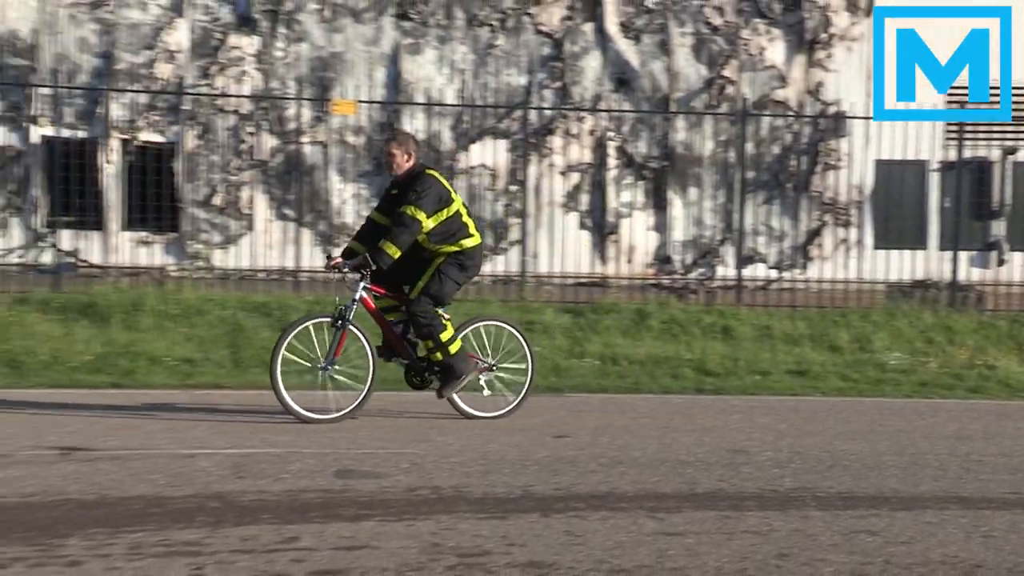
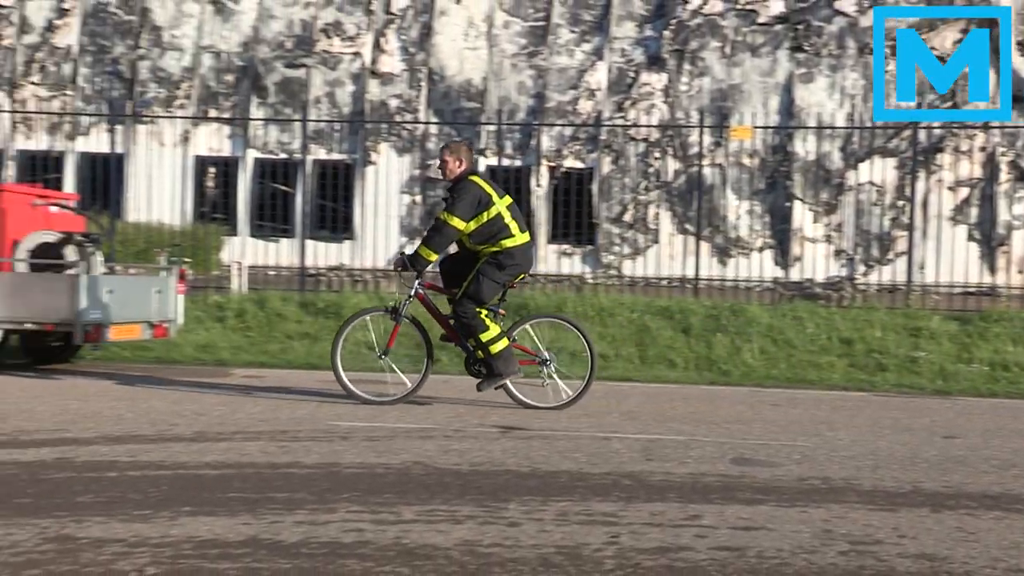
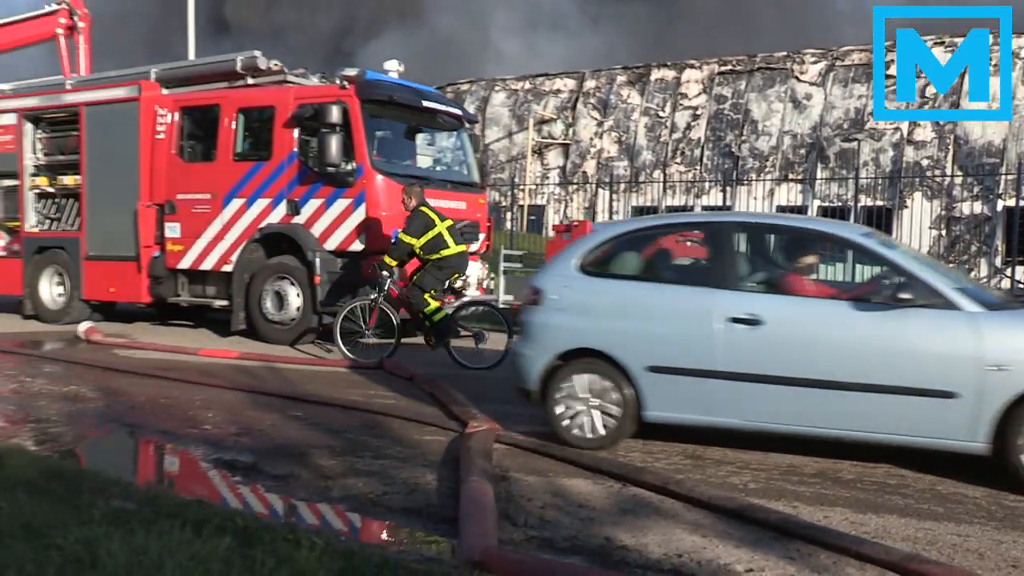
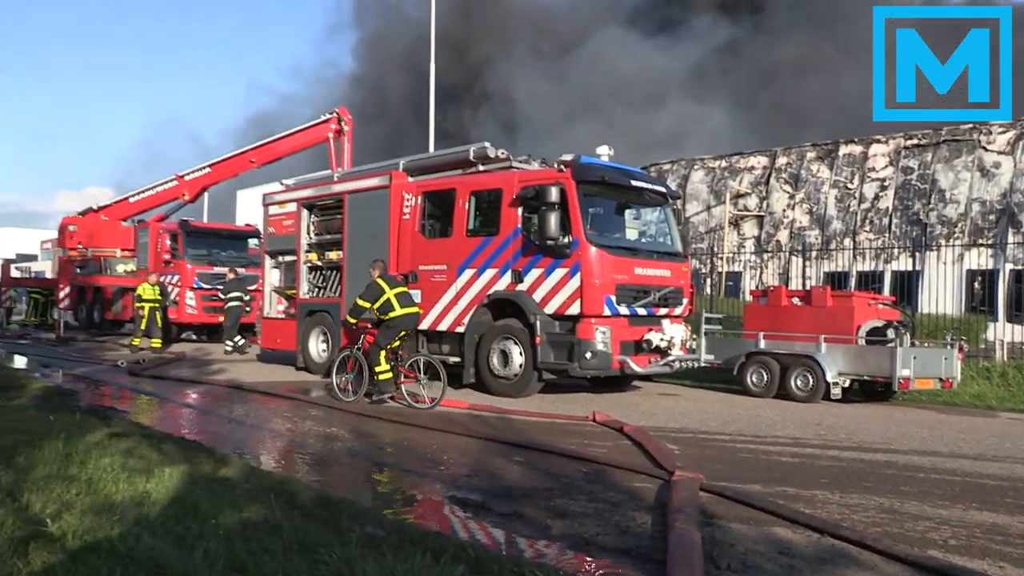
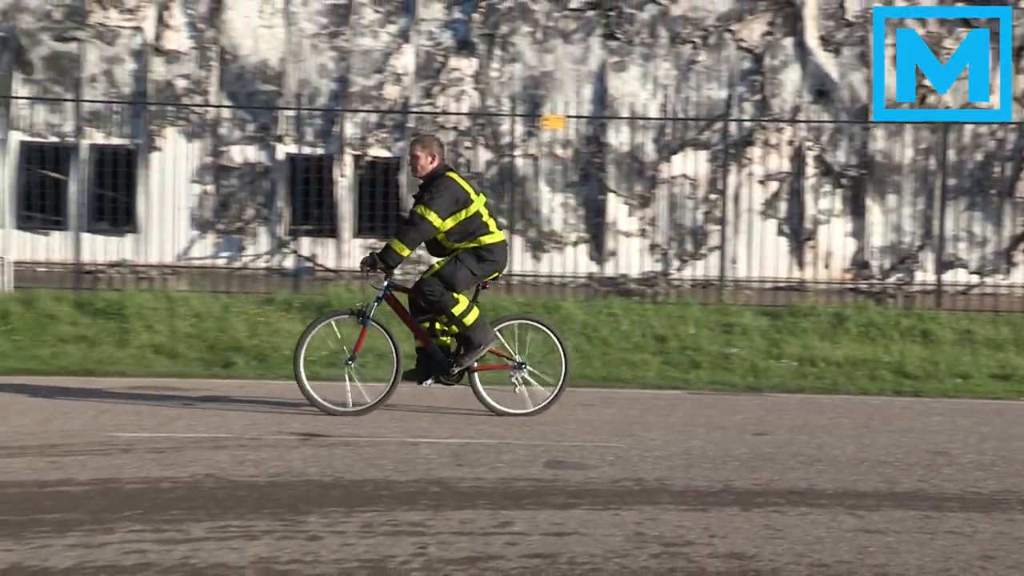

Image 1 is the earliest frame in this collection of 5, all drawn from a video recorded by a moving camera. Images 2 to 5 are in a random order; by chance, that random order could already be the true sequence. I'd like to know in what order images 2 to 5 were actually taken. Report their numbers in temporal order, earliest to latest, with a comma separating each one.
5, 2, 3, 4
